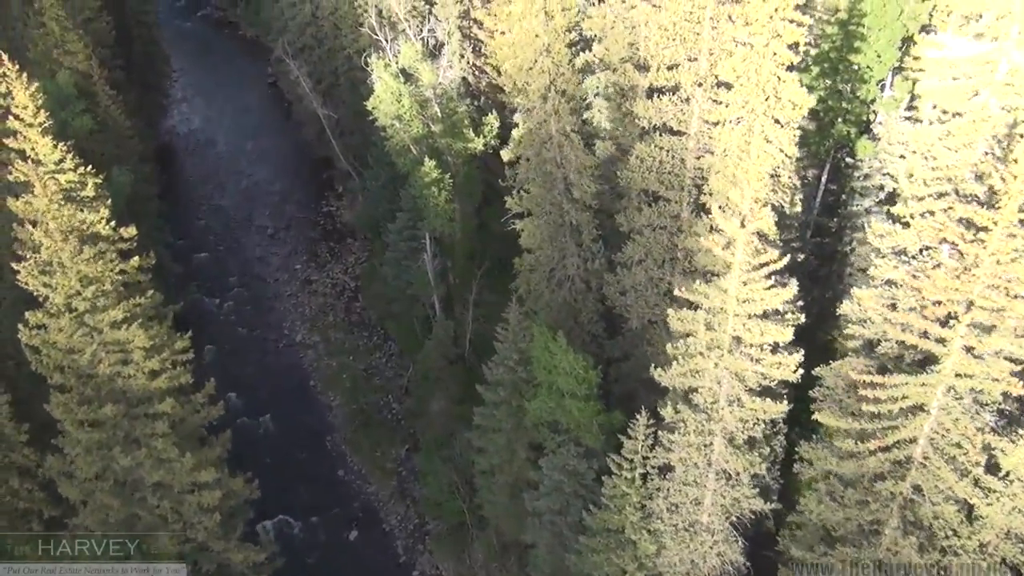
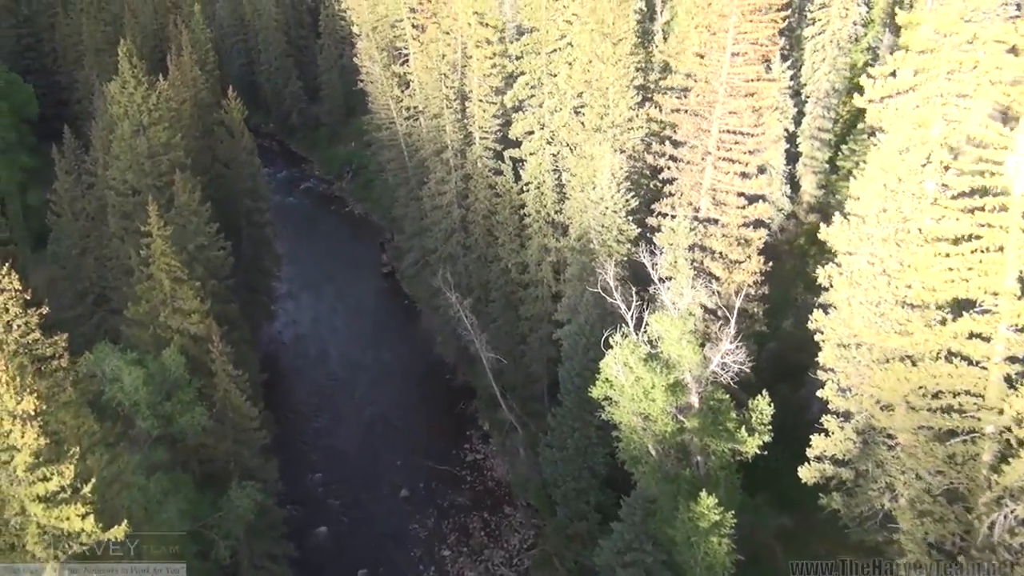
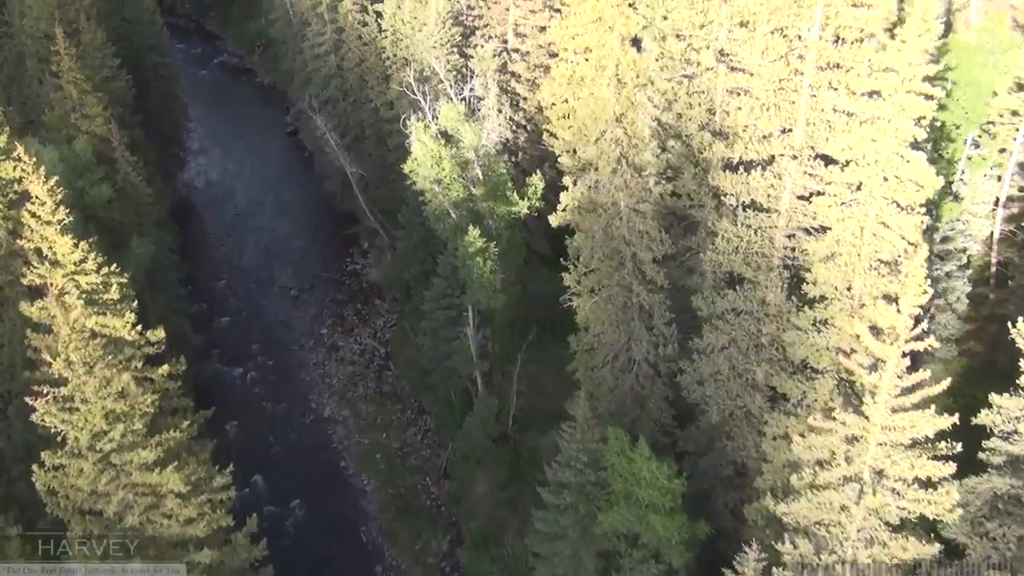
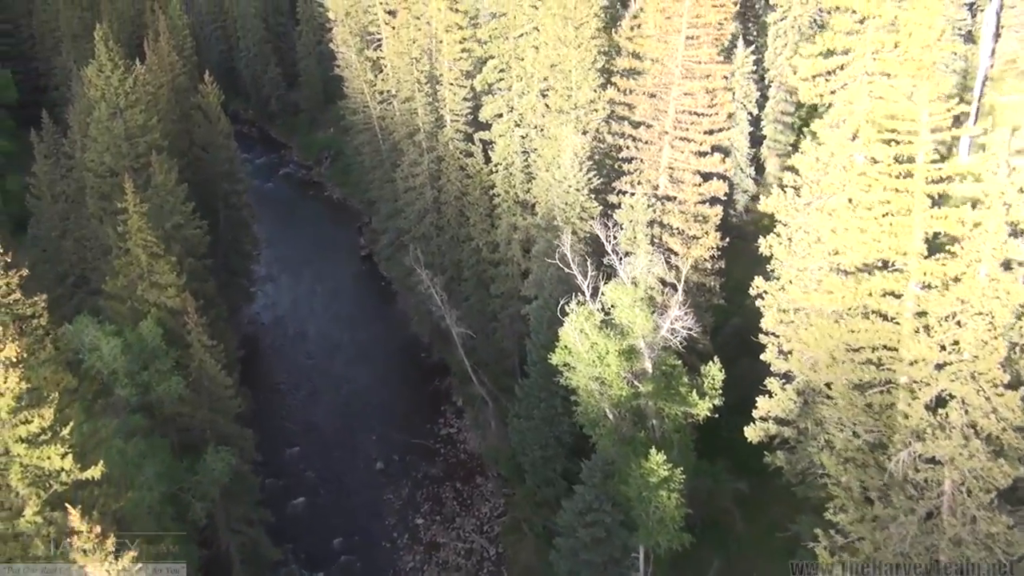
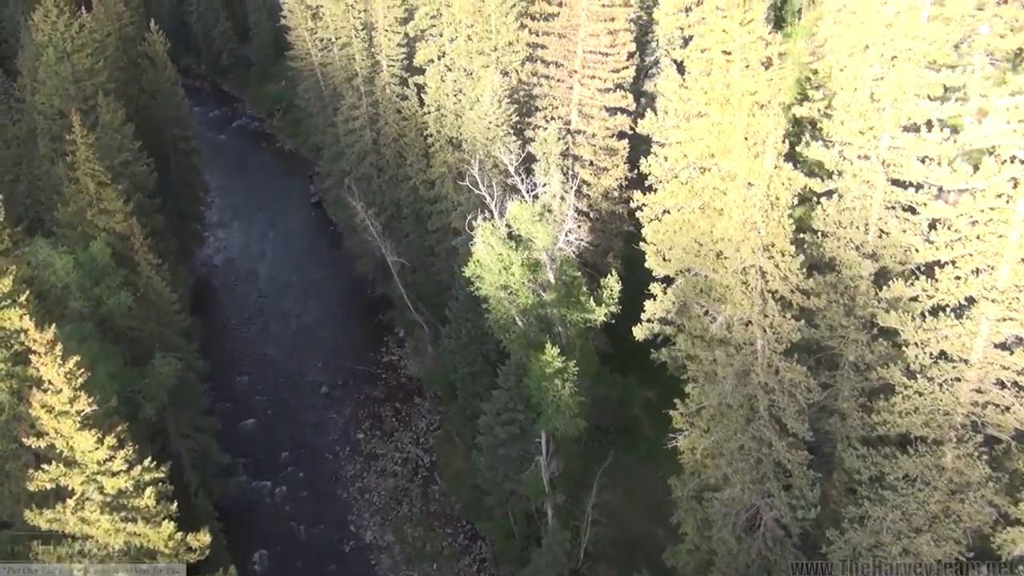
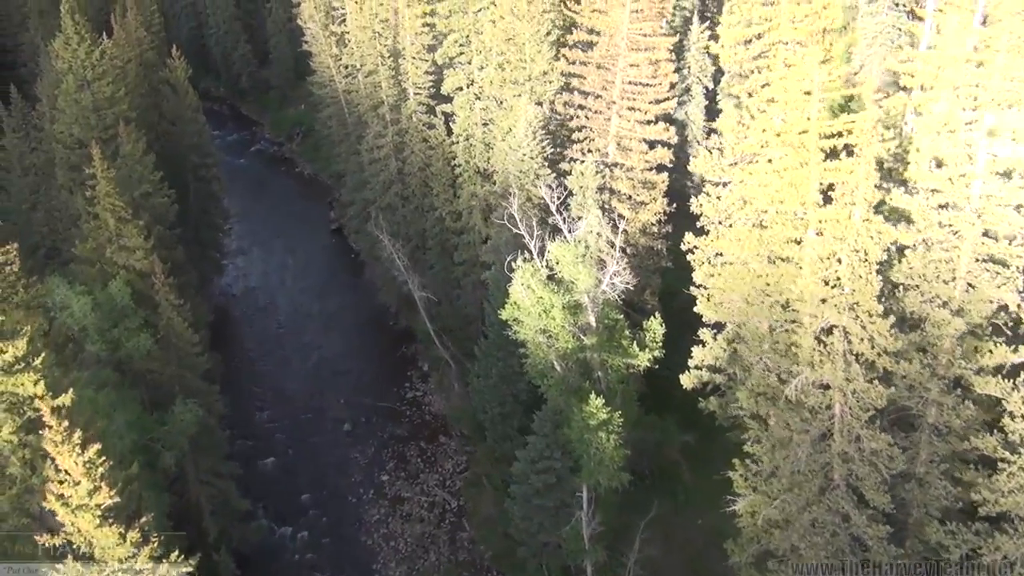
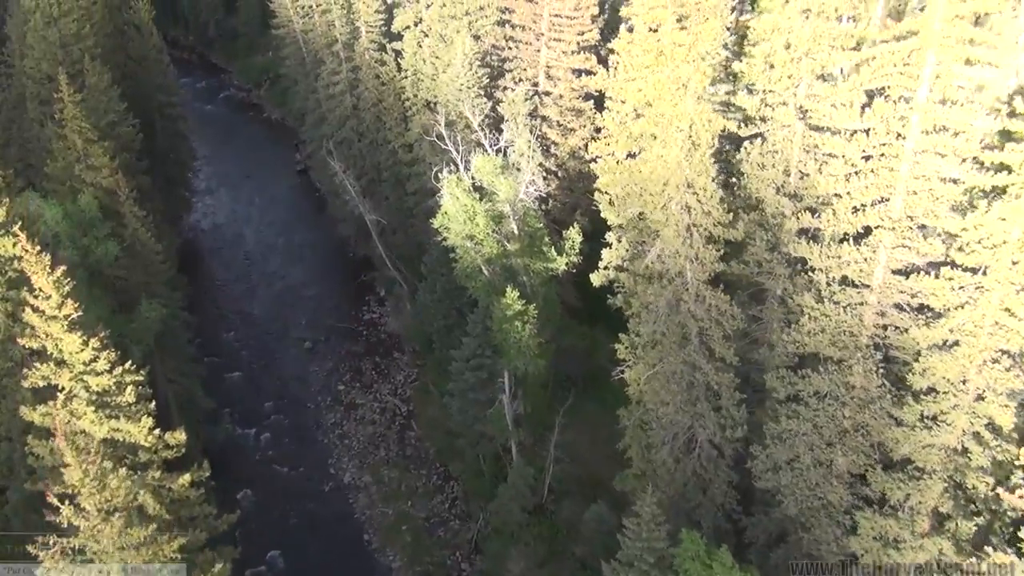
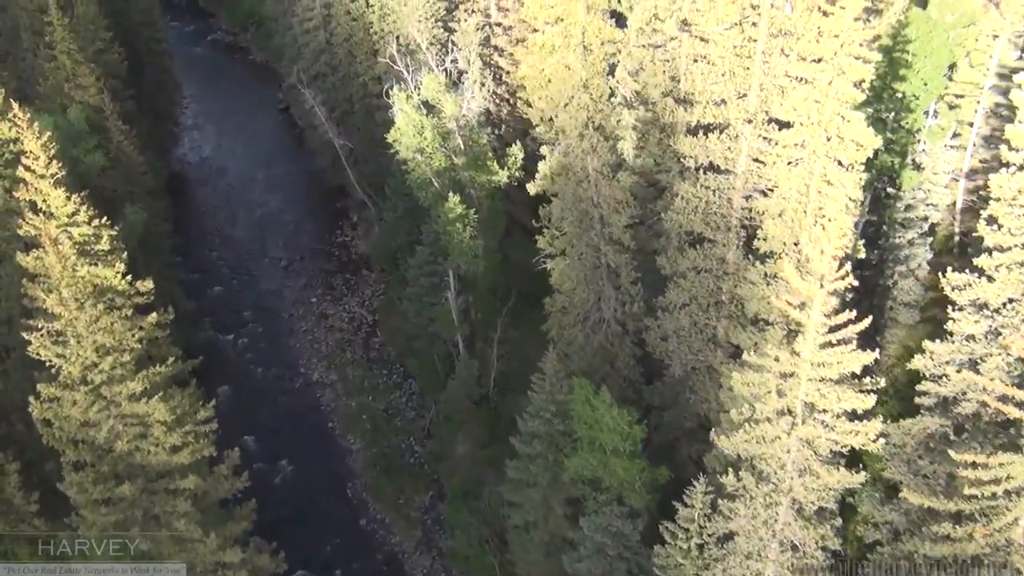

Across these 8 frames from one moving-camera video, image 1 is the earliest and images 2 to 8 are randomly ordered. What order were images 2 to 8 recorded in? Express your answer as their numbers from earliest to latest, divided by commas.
8, 3, 7, 5, 6, 4, 2
